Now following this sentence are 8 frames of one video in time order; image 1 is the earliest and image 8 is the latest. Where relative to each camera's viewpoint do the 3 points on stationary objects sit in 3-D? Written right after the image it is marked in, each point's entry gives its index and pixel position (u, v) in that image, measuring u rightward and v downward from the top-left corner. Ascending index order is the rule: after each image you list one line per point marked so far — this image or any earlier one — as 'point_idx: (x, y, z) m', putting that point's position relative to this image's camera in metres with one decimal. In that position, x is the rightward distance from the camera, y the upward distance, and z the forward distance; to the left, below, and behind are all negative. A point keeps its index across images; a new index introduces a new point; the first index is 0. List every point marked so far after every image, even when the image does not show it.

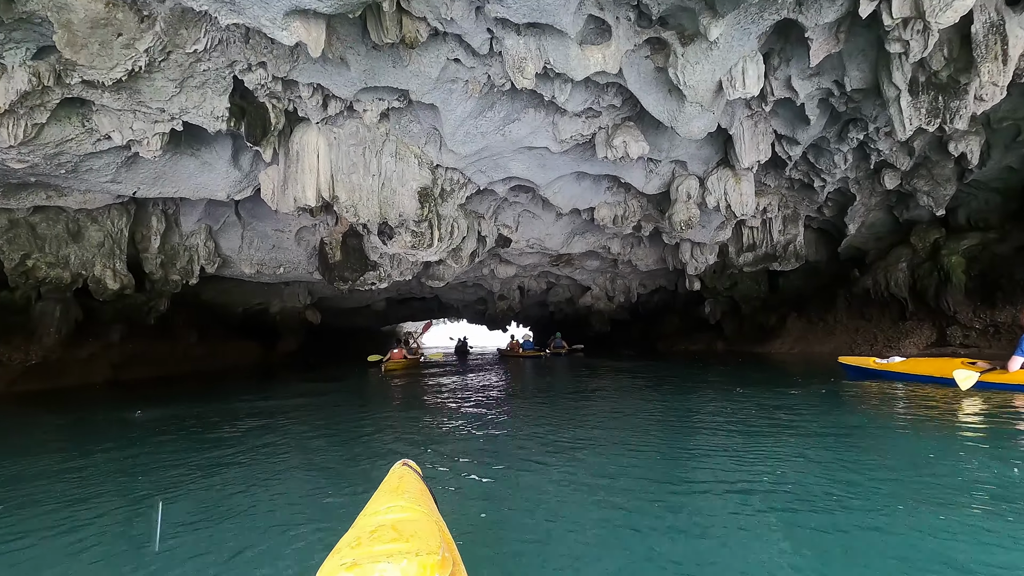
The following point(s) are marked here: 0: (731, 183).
0: (+4.2, +2.0, +10.1) m
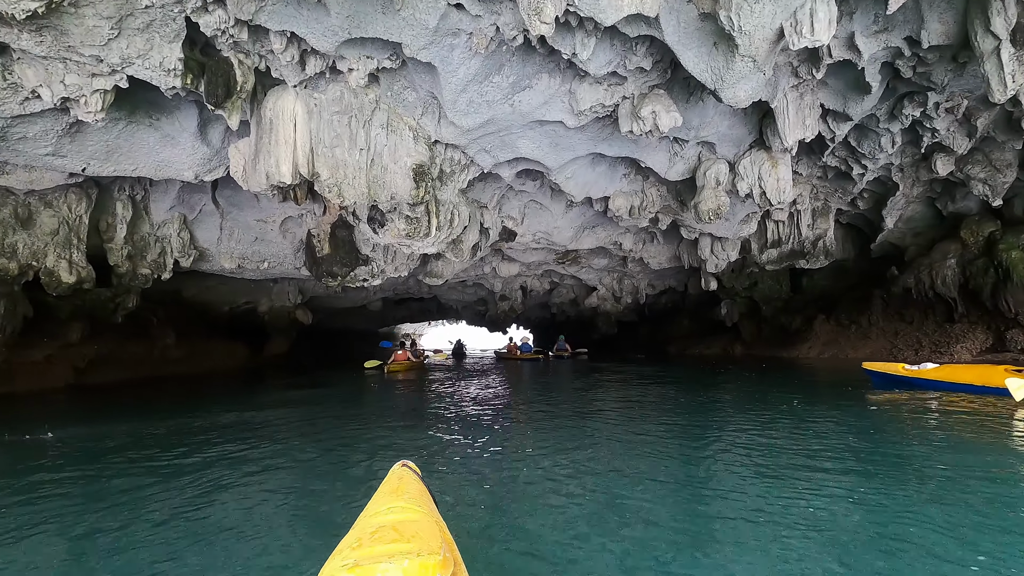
0: (+4.3, +2.0, +9.0) m
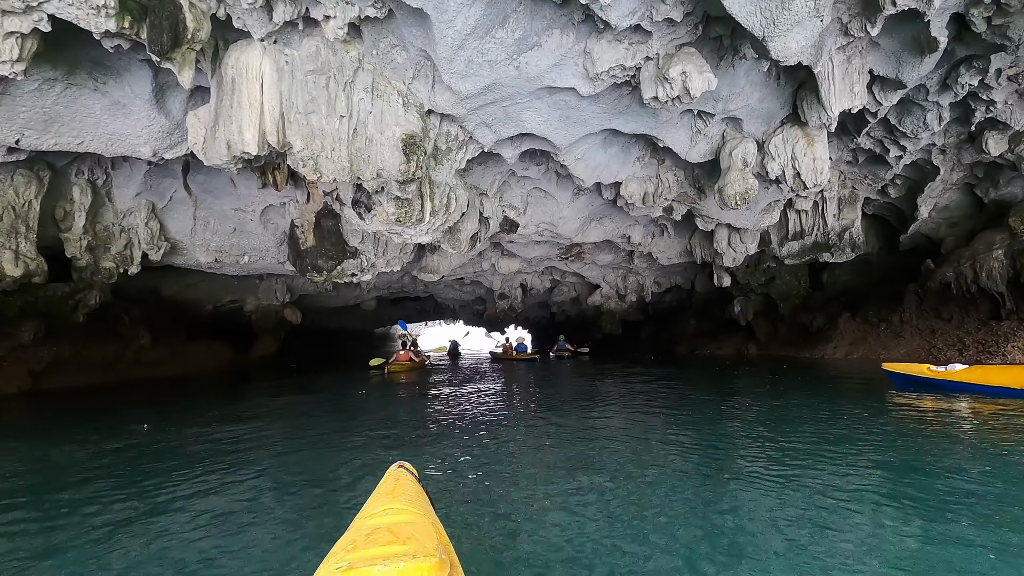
0: (+4.3, +2.1, +8.0) m
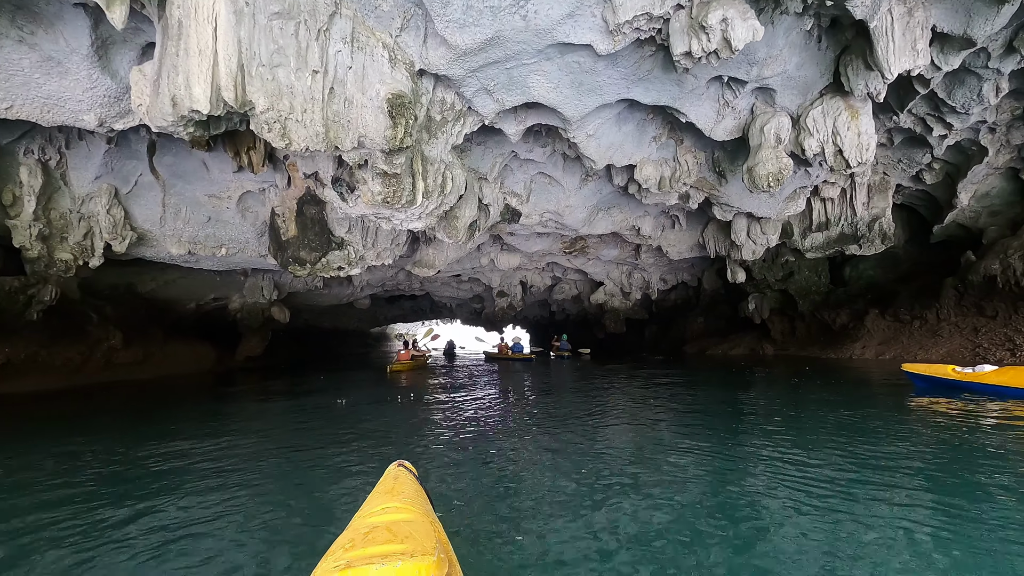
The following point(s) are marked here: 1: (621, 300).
0: (+4.4, +2.3, +7.1) m
1: (+4.1, -0.5, +19.9) m
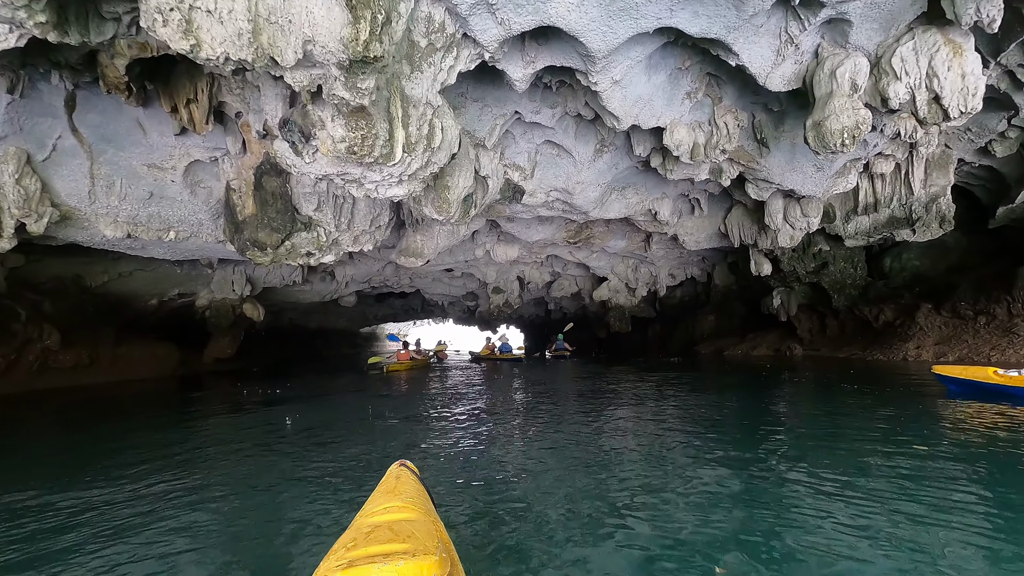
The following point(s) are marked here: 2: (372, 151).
0: (+4.5, +2.4, +5.5) m
1: (+4.0, -0.3, +18.4) m
2: (-1.2, +1.2, +4.8) m
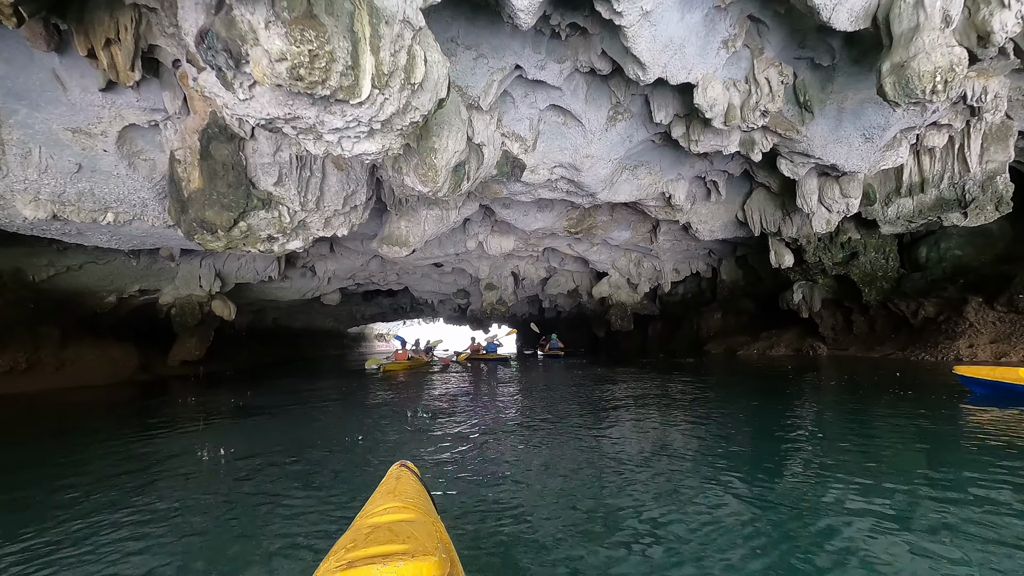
0: (+4.5, +2.6, +4.3) m
1: (+3.8, -0.2, +17.2) m
2: (-1.1, +1.3, +3.5) m
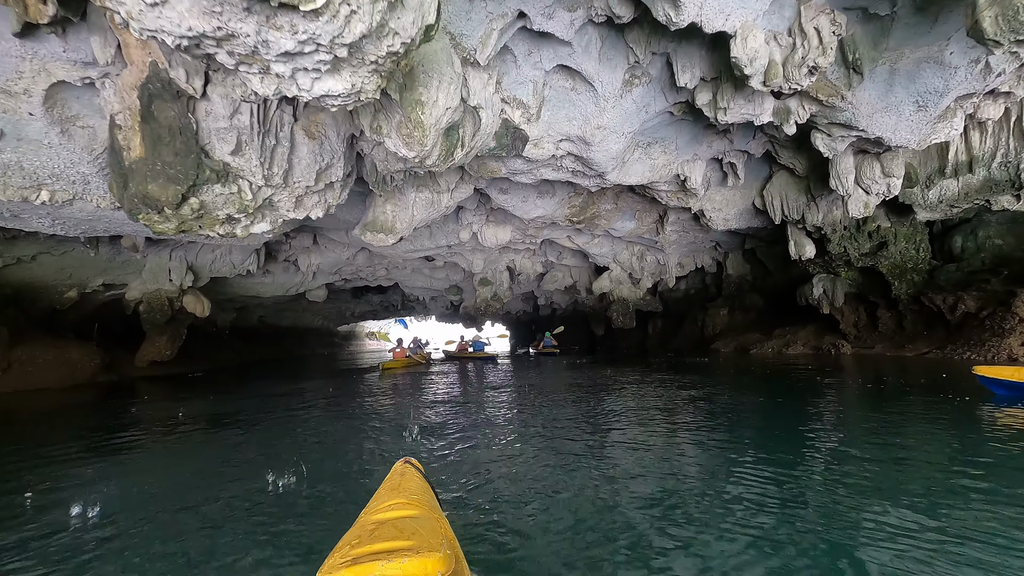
0: (+4.6, +2.7, +3.4) m
1: (+3.6, 0.0, +16.2) m
2: (-1.1, +1.5, +2.4) m
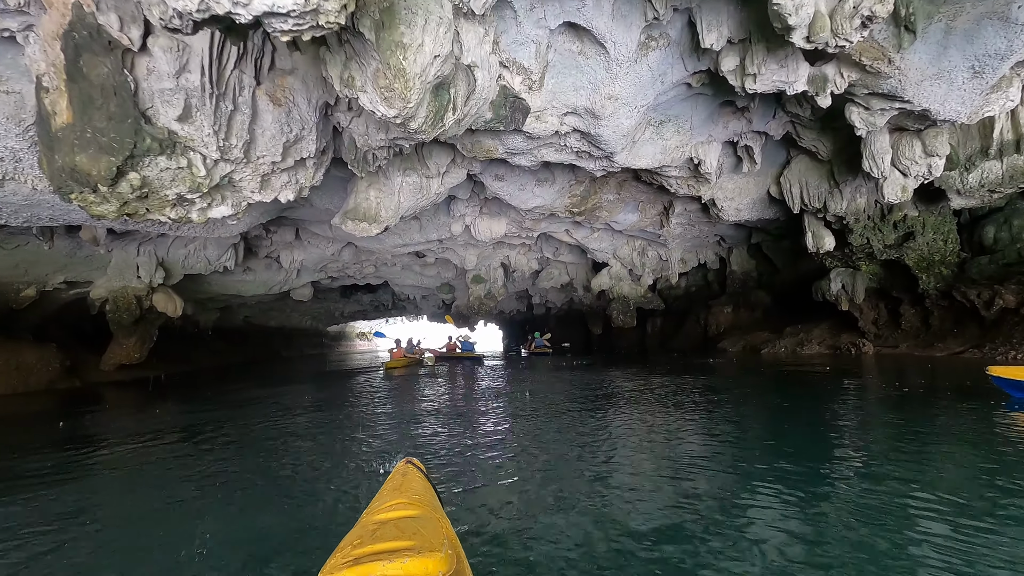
0: (+4.6, +2.8, +2.6) m
1: (+3.5, +0.1, +15.4) m
2: (-1.0, +1.5, +1.6) m
